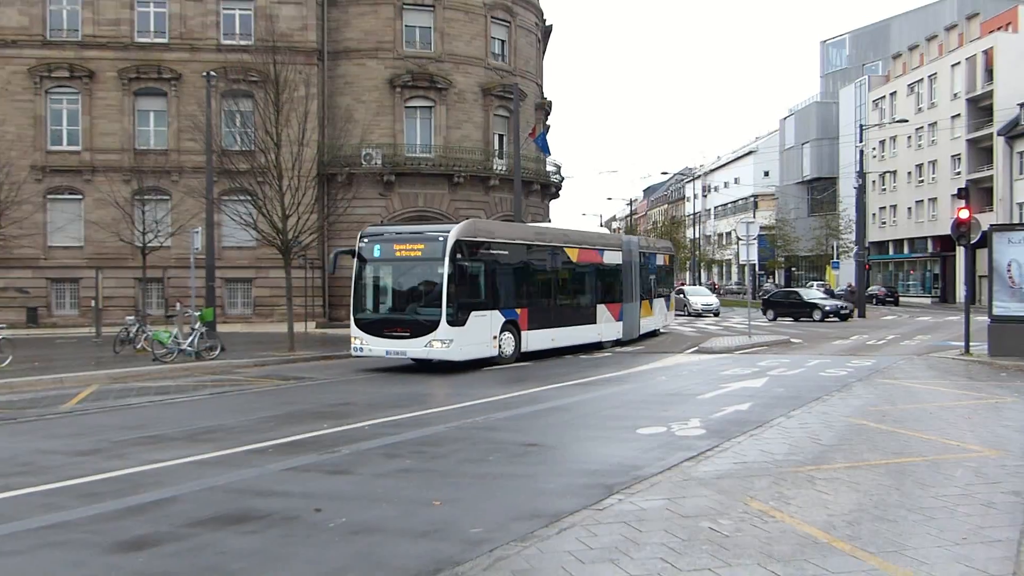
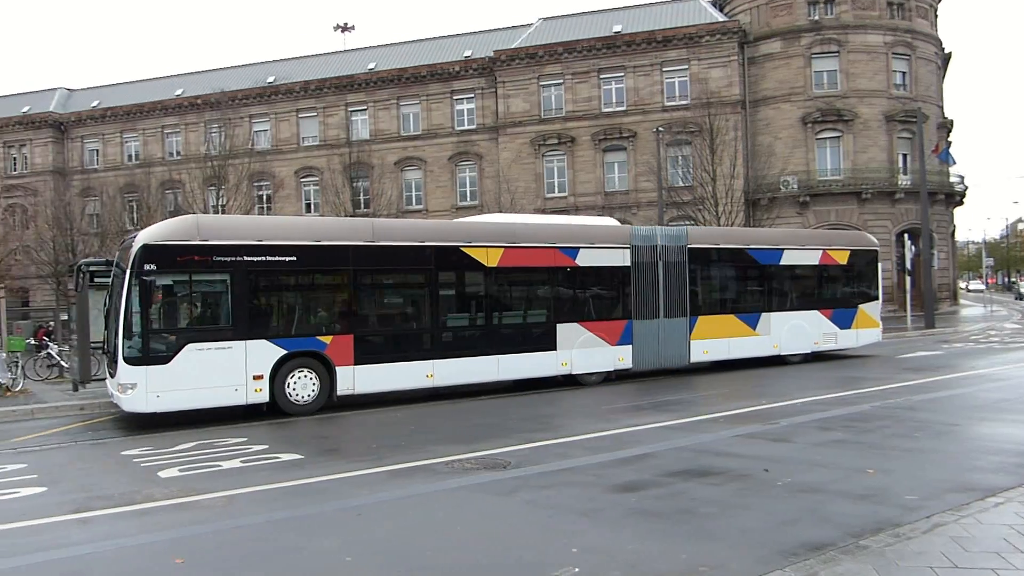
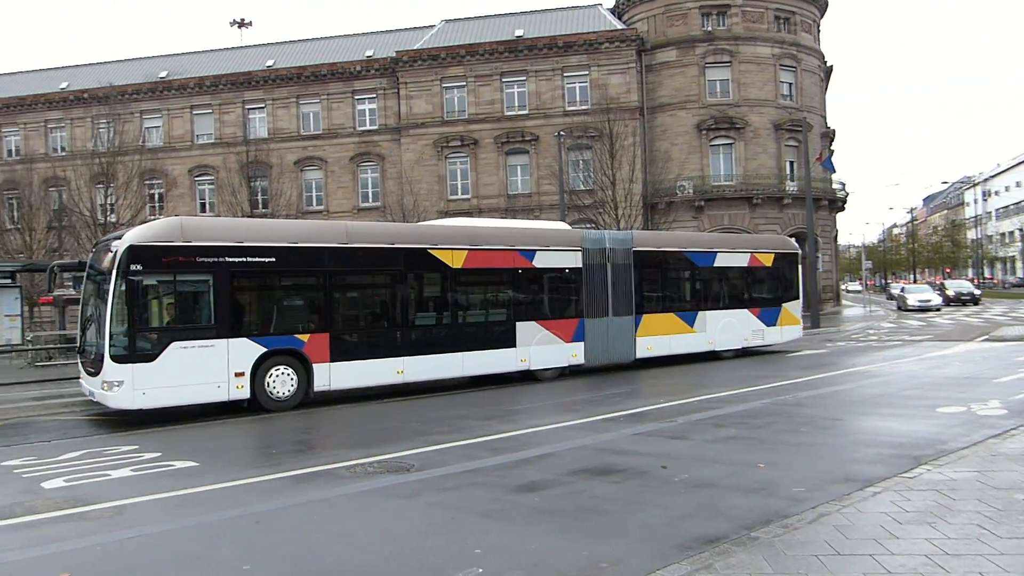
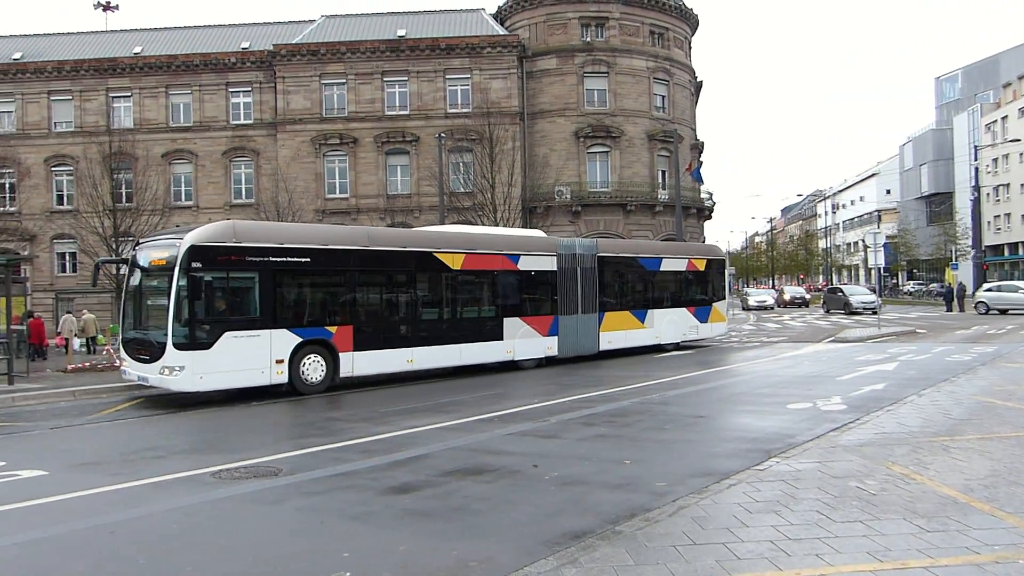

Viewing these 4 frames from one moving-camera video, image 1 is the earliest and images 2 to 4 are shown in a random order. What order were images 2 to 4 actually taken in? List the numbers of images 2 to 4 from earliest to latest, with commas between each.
4, 3, 2
